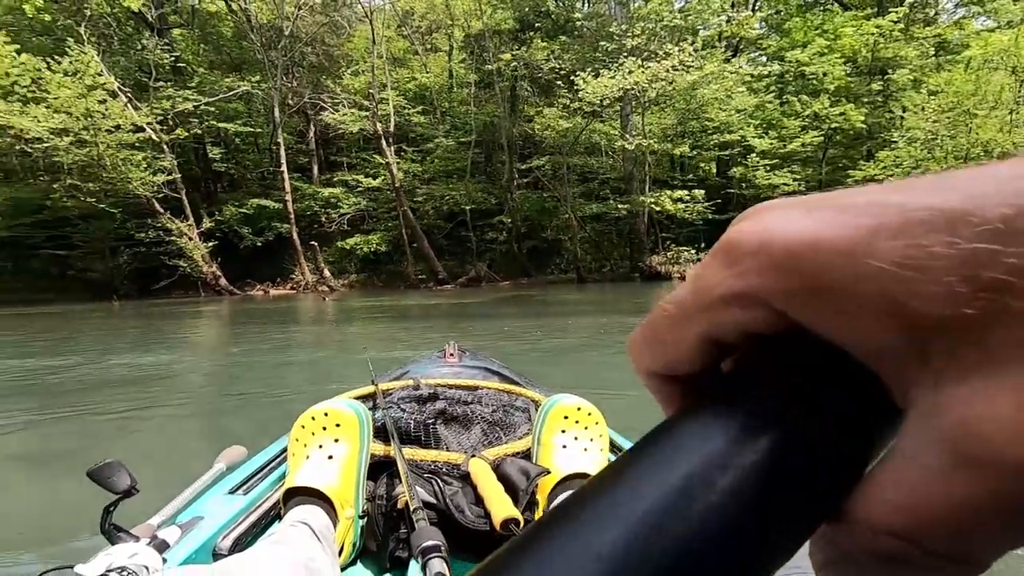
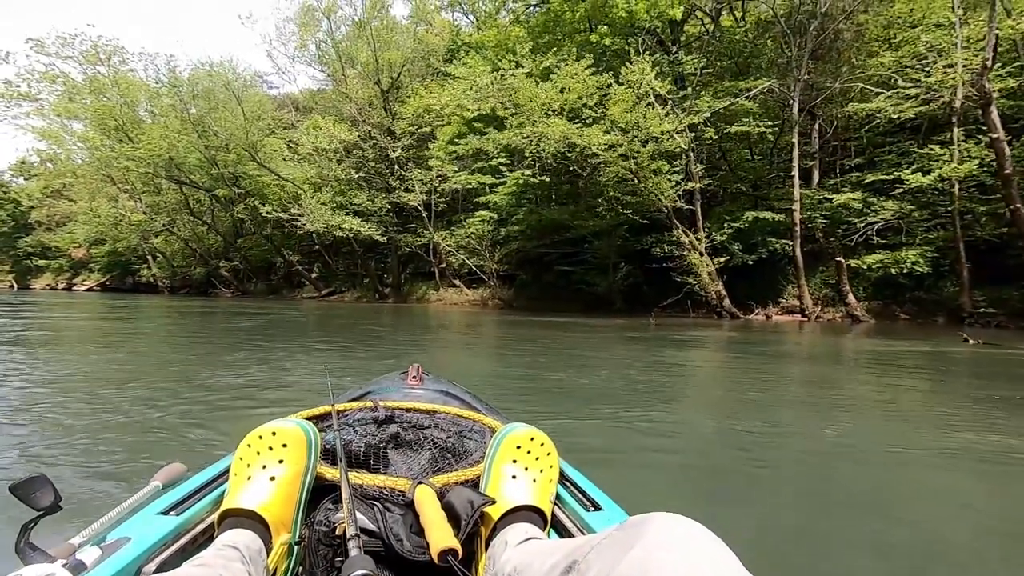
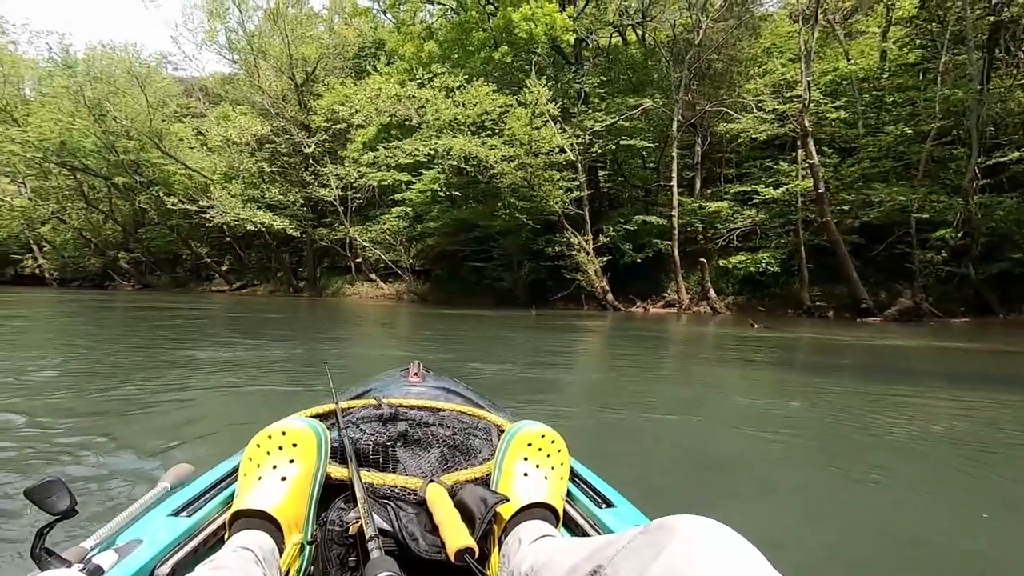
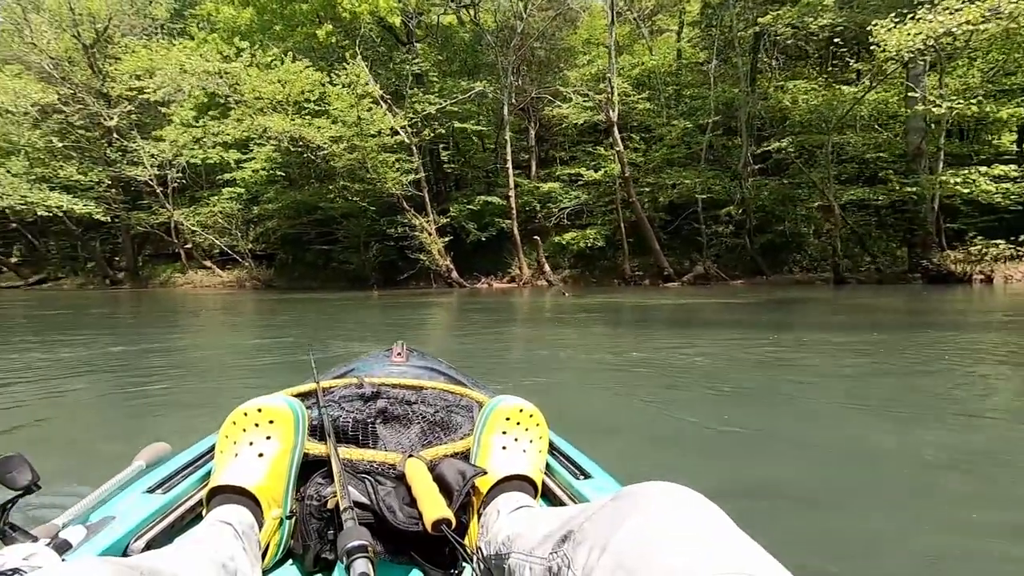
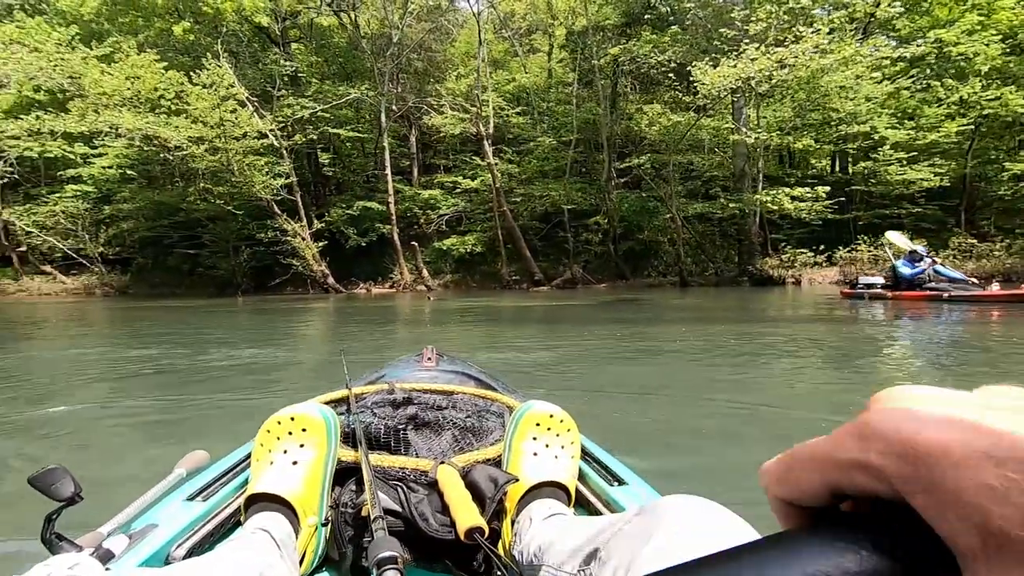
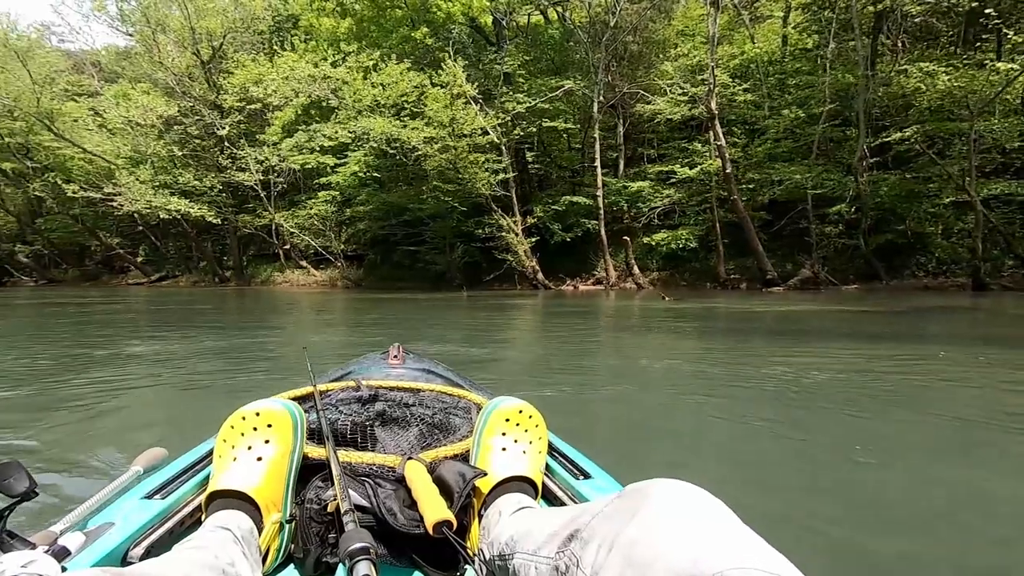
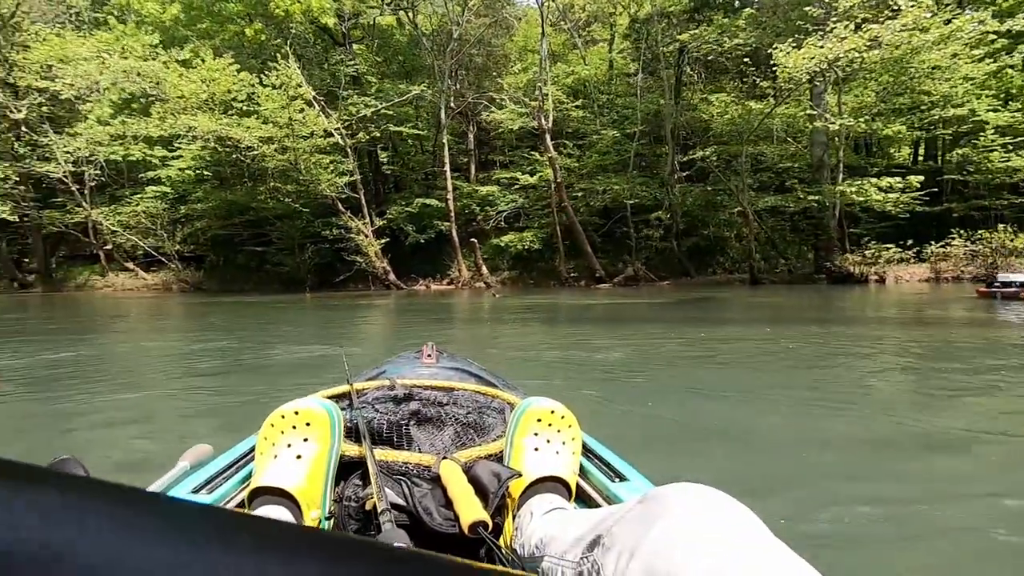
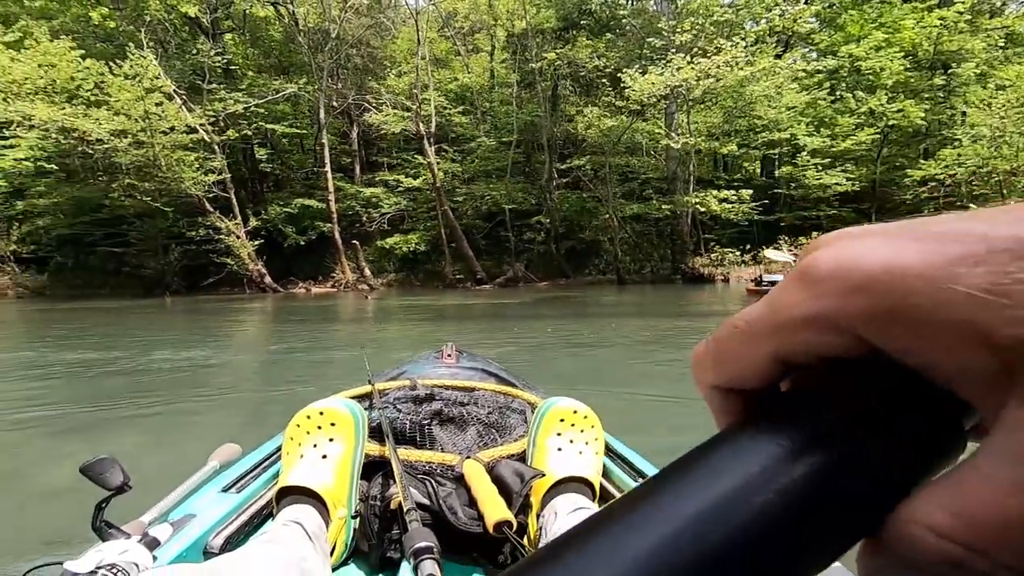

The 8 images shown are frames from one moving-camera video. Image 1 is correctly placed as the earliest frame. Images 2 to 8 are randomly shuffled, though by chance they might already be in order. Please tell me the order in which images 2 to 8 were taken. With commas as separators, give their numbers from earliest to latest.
8, 5, 7, 4, 6, 3, 2
